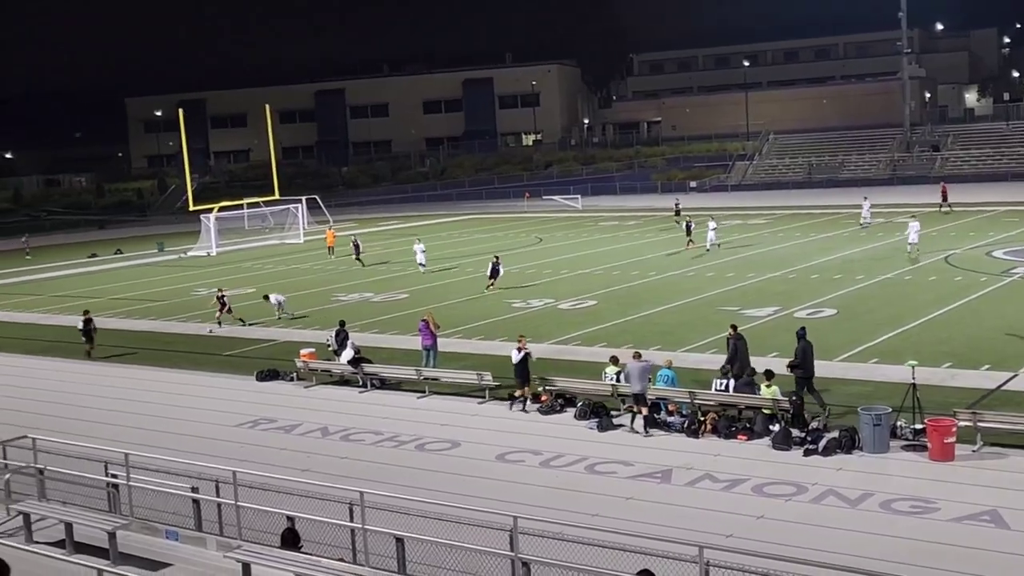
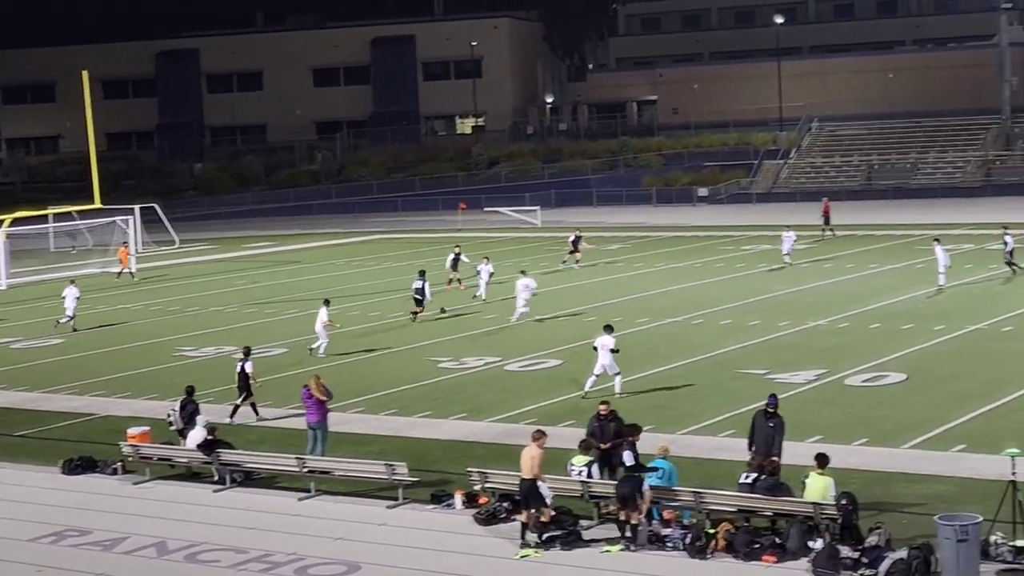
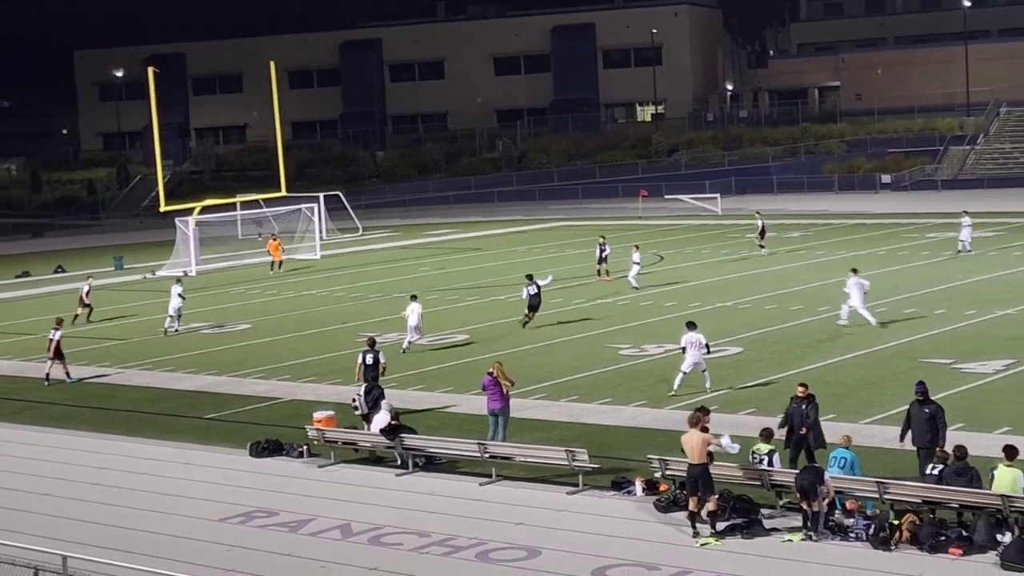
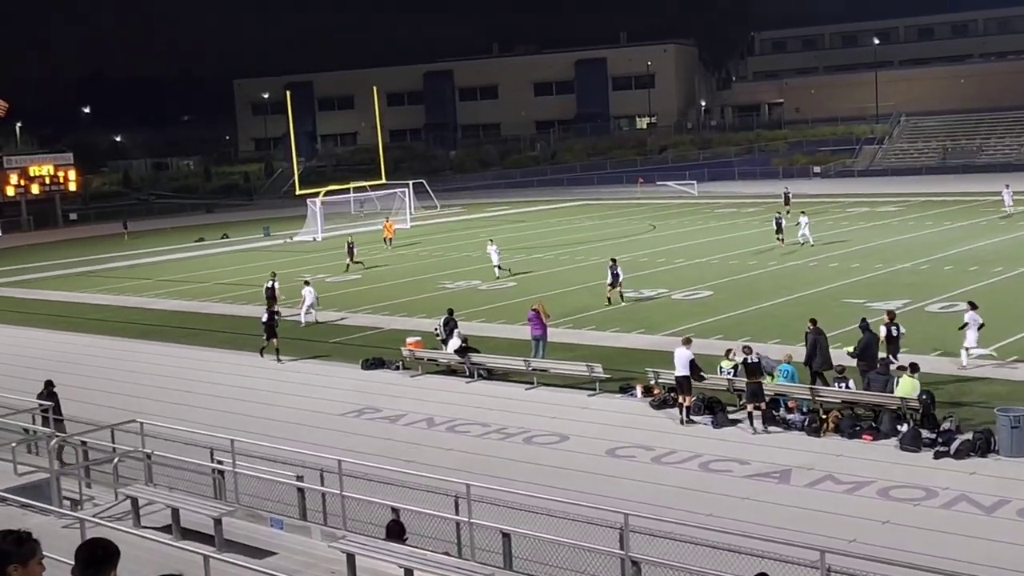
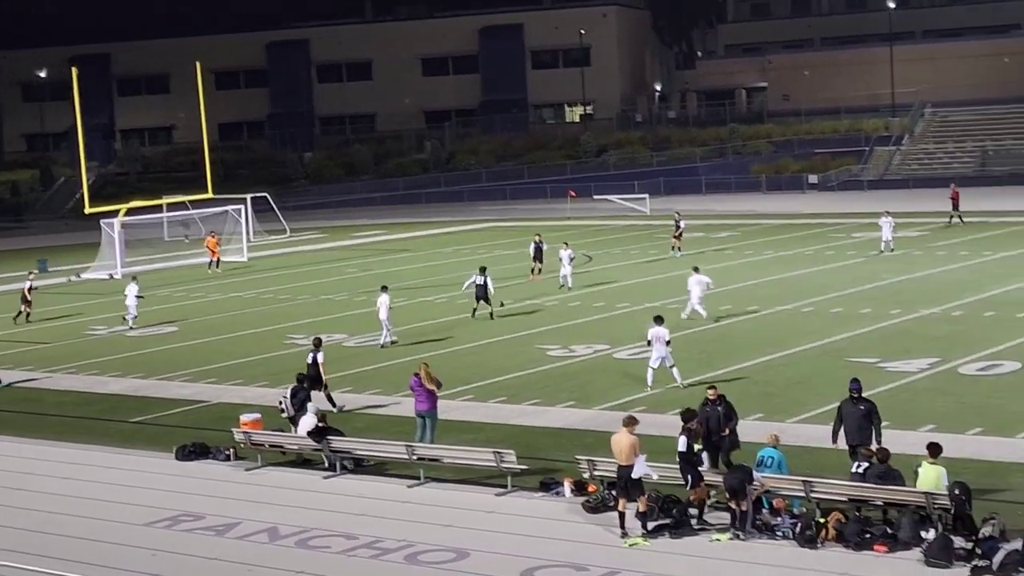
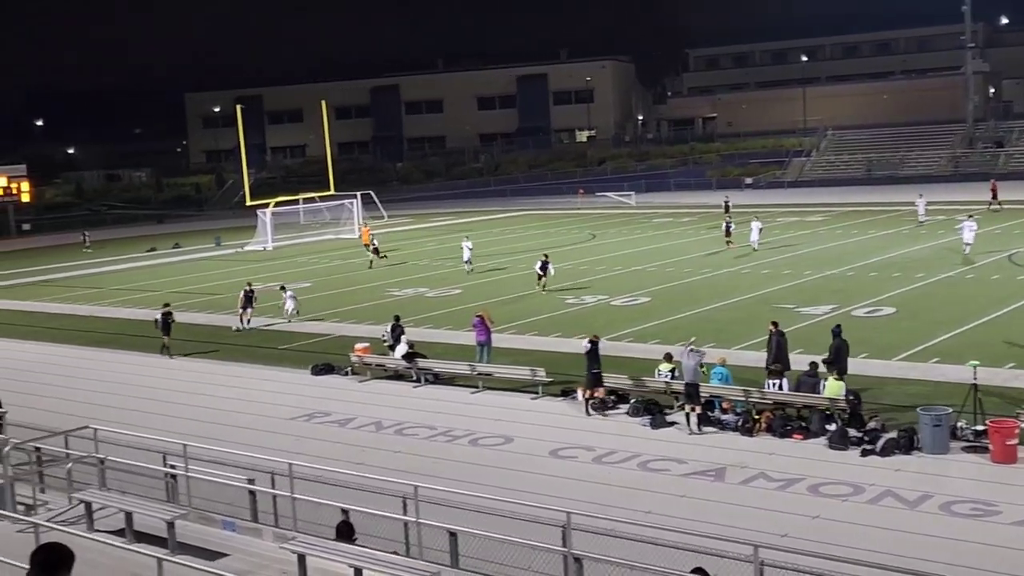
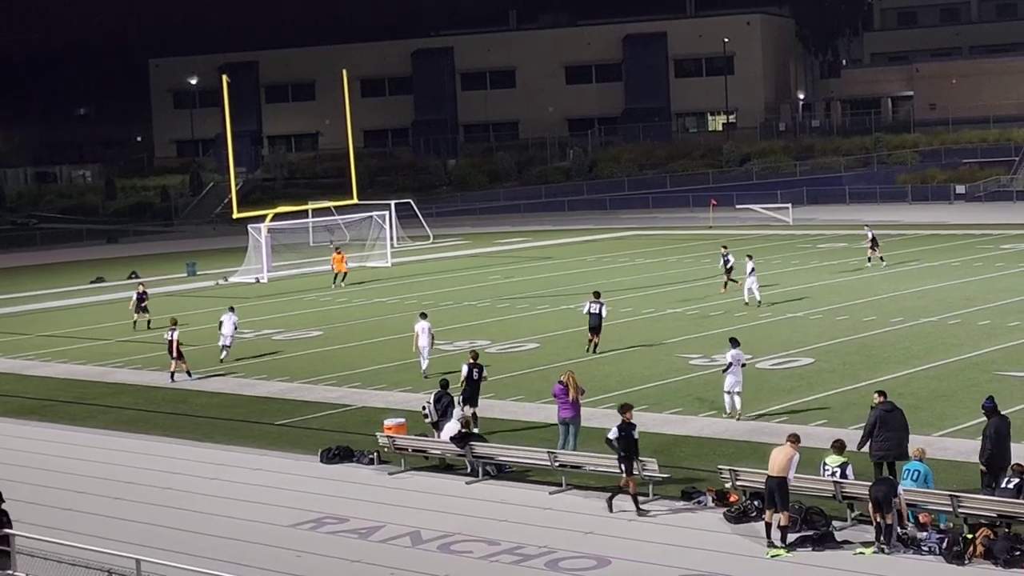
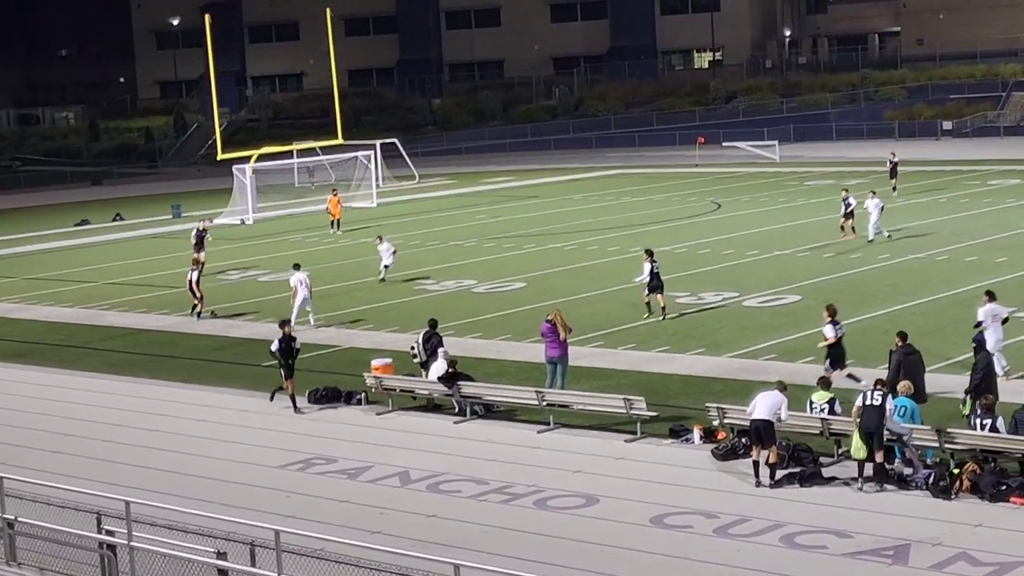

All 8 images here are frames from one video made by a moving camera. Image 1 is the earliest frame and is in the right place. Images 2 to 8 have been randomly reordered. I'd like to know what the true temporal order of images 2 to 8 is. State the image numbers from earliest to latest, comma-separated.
6, 4, 8, 7, 3, 5, 2
